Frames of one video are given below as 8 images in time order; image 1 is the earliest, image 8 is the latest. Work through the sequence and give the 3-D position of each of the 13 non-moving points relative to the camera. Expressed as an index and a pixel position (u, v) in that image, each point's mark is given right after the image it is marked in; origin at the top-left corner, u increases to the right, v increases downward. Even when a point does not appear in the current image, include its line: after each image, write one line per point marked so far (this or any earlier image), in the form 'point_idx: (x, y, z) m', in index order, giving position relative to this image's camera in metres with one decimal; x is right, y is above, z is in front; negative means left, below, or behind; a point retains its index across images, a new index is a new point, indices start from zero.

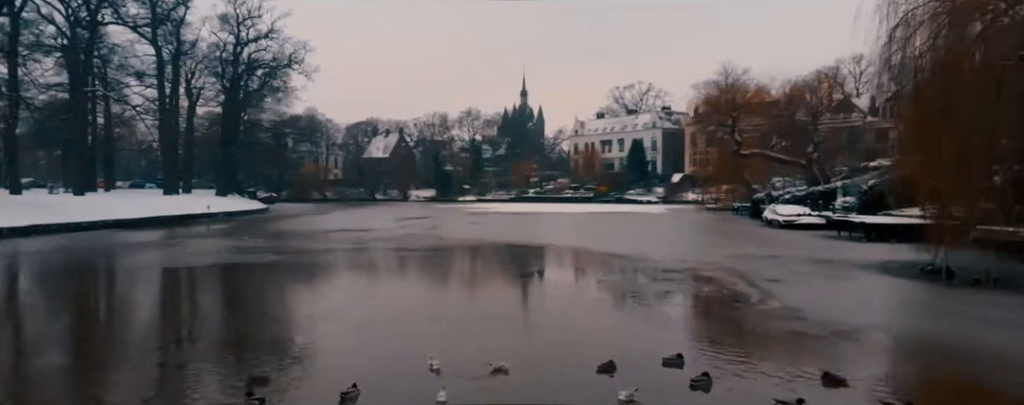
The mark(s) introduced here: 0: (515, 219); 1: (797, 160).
0: (+0.1, -0.5, +18.1) m
1: (+7.1, +1.0, +15.4) m
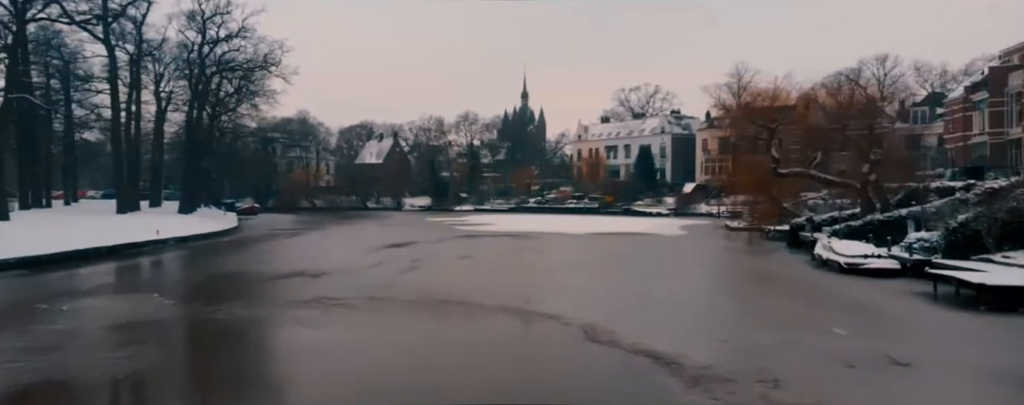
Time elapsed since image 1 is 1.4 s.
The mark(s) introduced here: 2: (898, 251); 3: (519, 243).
0: (0.0, -1.1, +15.6) m
1: (+7.0, +0.4, +13.0) m
2: (+6.3, -0.8, +10.2) m
3: (+0.2, -1.0, +16.2) m
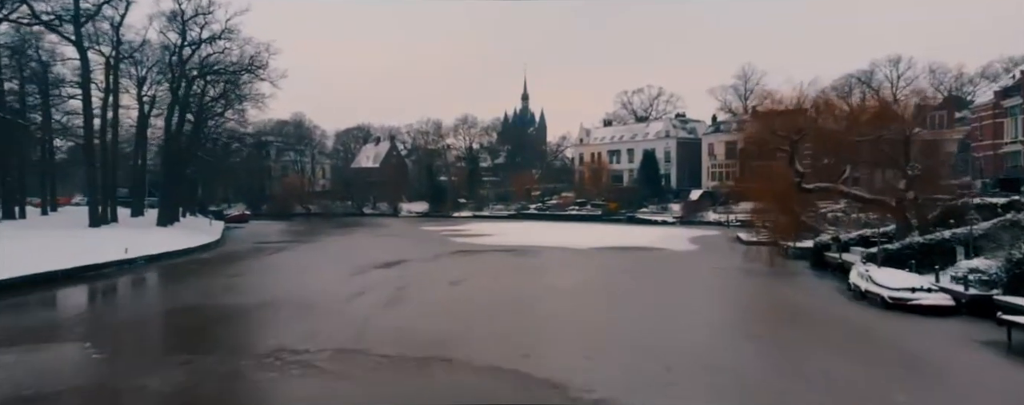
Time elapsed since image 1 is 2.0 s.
0: (0.0, -1.4, +14.4) m
1: (+7.0, +0.1, +11.7) m
2: (+6.3, -1.2, +9.0) m
3: (+0.2, -1.4, +15.0) m
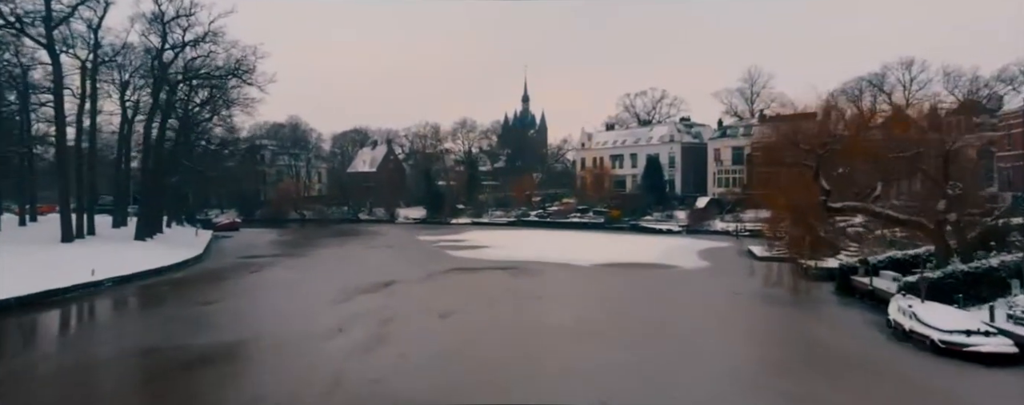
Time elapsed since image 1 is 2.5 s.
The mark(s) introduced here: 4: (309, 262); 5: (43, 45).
0: (0.0, -1.8, +13.4) m
1: (+7.0, -0.3, +10.7) m
2: (+6.3, -1.5, +7.9) m
3: (+0.2, -1.8, +13.9) m
4: (-6.1, -1.8, +18.9) m
5: (-12.7, +4.2, +16.8) m
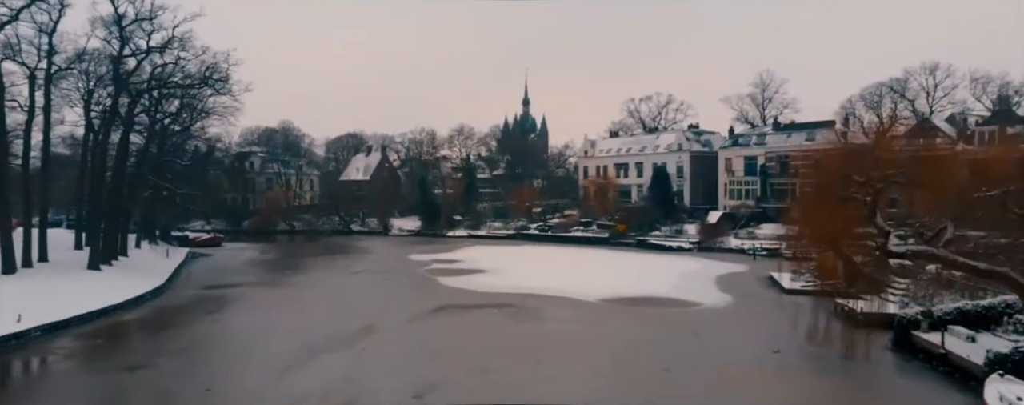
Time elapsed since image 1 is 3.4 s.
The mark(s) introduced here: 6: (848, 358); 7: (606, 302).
0: (-0.1, -2.5, +11.4) m
1: (+6.9, -1.0, +8.7) m
2: (+6.2, -2.2, +6.0) m
3: (+0.1, -2.4, +12.0) m
4: (-6.2, -2.5, +17.0) m
5: (-12.7, +3.6, +14.9) m
6: (+5.1, -2.4, +9.5) m
7: (+2.1, -2.3, +14.4) m
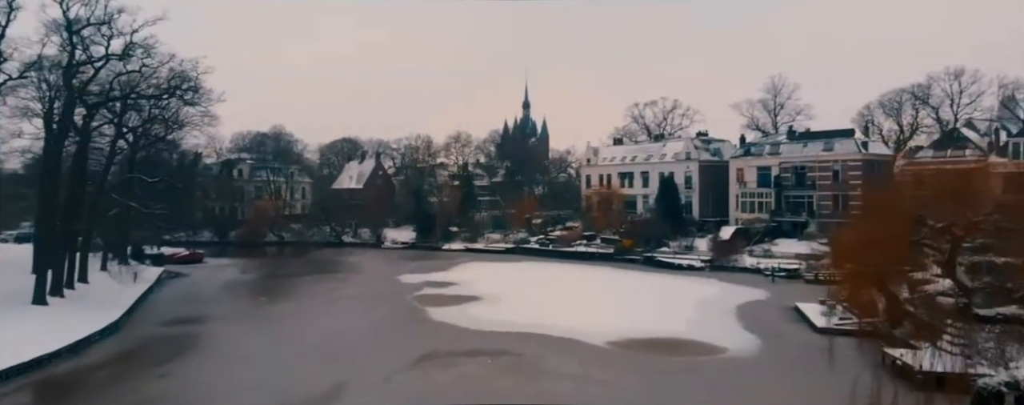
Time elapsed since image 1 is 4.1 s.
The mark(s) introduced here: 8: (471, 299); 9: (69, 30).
0: (-0.2, -3.1, +9.7) m
1: (+6.8, -1.6, +6.9) m
2: (+6.1, -2.8, +4.2) m
3: (0.0, -3.0, +10.2) m
4: (-6.3, -3.1, +15.2) m
5: (-12.8, +3.0, +13.1) m
6: (+5.0, -3.0, +7.7) m
7: (+2.1, -2.9, +12.6) m
8: (-1.2, -2.9, +18.4) m
9: (-11.2, +4.4, +15.9) m
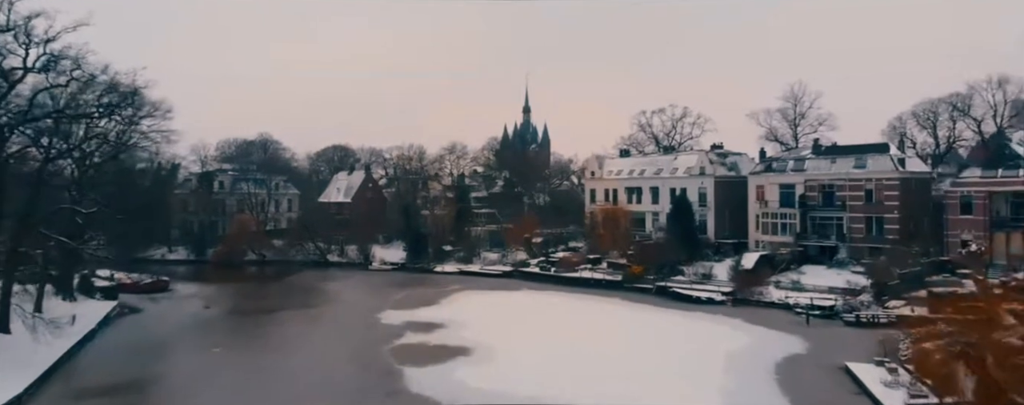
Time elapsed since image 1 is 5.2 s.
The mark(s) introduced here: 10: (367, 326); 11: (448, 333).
0: (-0.3, -4.0, +6.9) m
1: (+6.7, -2.5, +4.2) m
2: (+6.0, -3.7, +1.5) m
3: (-0.1, -3.9, +7.5) m
4: (-6.4, -4.0, +12.4) m
5: (-12.9, +2.1, +10.4) m
6: (+4.9, -3.9, +5.0) m
7: (+2.0, -3.8, +9.9) m
8: (-1.3, -3.8, +15.7) m
9: (-11.3, +3.5, +13.2) m
10: (-4.4, -3.8, +19.3) m
11: (-1.8, -3.8, +17.9) m
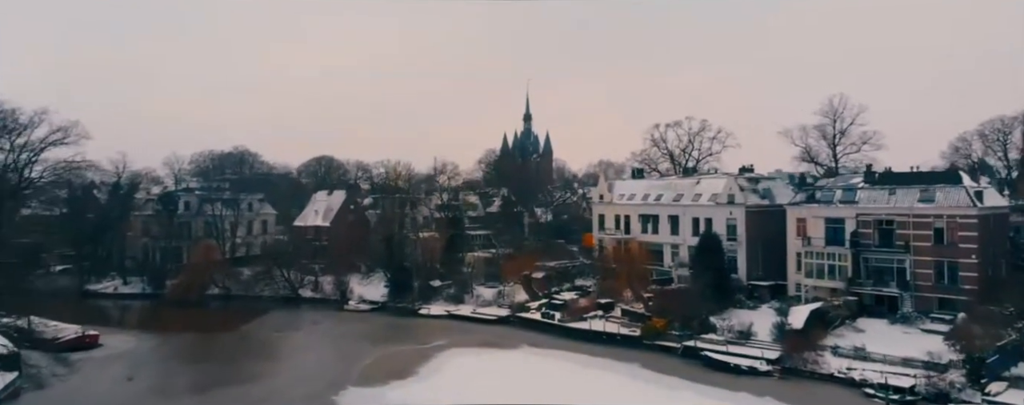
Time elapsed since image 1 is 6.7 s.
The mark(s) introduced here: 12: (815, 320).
0: (-0.4, -5.3, +2.7) m
1: (+6.6, -3.8, 0.0) m
2: (+5.9, -5.1, -2.8) m
3: (-0.2, -5.3, +3.2) m
4: (-6.5, -5.4, +8.2) m
5: (-13.0, +0.7, +6.2) m
6: (+4.8, -5.3, +0.7) m
7: (+1.8, -5.2, +5.7) m
8: (-1.4, -5.2, +11.4) m
9: (-11.5, +2.2, +8.9) m
10: (-4.6, -5.2, +15.0) m
11: (-2.0, -5.1, +13.7) m
12: (+9.5, -3.7, +19.6) m
